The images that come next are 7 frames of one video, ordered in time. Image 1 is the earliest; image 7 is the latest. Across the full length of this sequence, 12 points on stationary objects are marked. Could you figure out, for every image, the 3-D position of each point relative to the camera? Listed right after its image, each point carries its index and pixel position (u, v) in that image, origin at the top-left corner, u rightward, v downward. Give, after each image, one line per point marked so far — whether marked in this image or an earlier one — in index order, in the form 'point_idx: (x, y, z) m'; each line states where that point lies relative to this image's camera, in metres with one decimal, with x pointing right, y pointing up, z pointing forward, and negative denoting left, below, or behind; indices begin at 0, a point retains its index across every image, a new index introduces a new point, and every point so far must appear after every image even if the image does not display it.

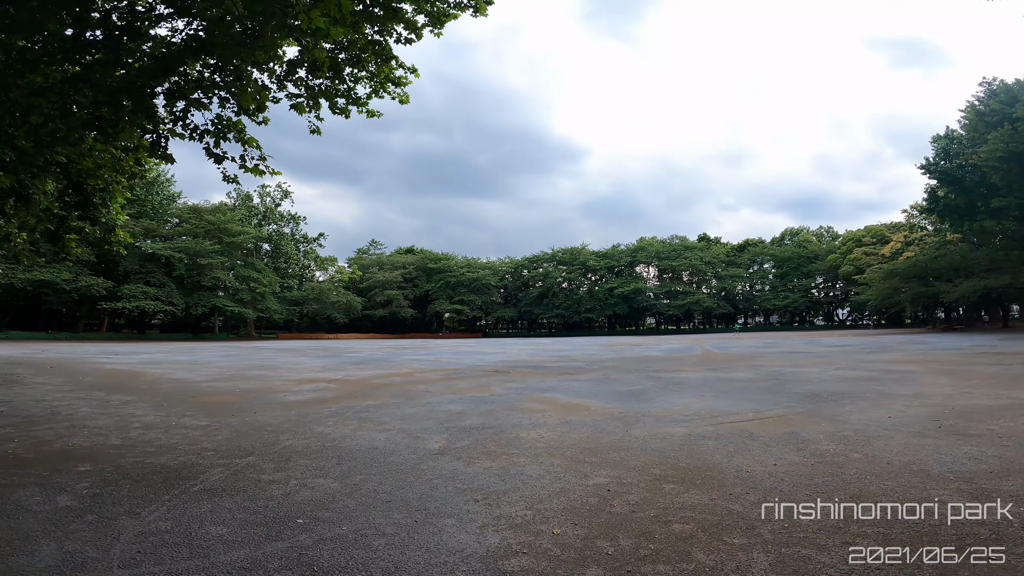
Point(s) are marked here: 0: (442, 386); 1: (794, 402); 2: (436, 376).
0: (-1.3, -1.7, +9.4) m
1: (+3.8, -1.5, +7.4) m
2: (-1.5, -1.8, +11.1) m
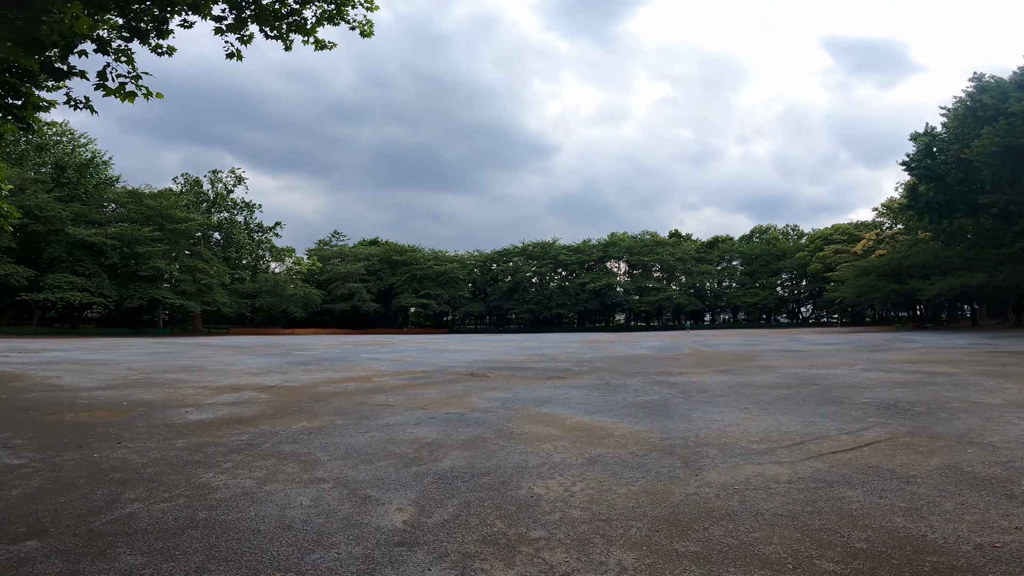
0: (-1.5, -1.5, +7.3) m
1: (+3.7, -1.3, +5.6) m
2: (-1.8, -1.5, +8.9) m
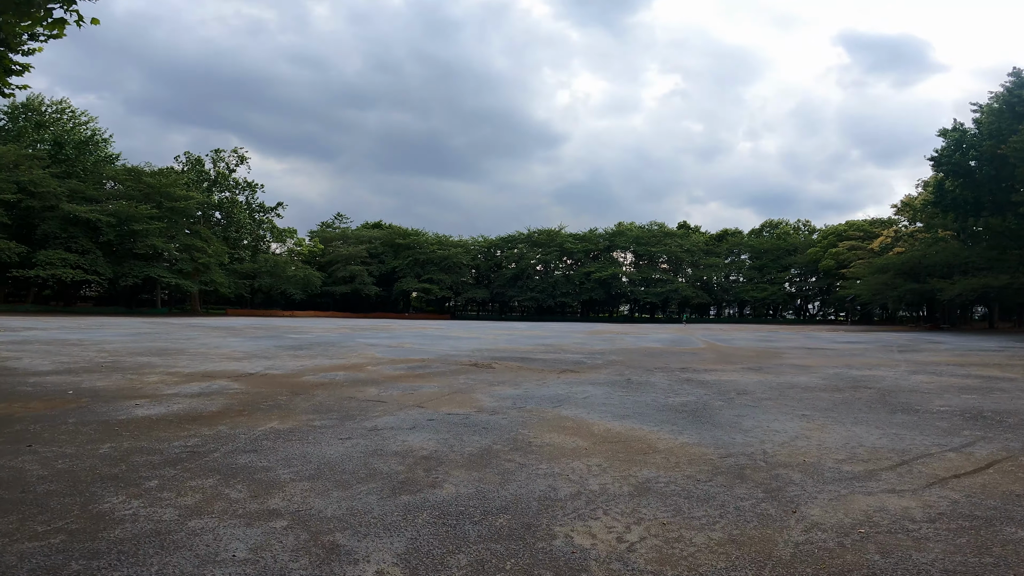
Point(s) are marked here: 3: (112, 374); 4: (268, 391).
0: (-1.3, -1.2, +6.3) m
1: (+3.9, -1.2, +4.6) m
2: (-1.7, -1.2, +8.0) m
3: (-5.3, -1.1, +7.3) m
4: (-2.7, -1.1, +6.0) m
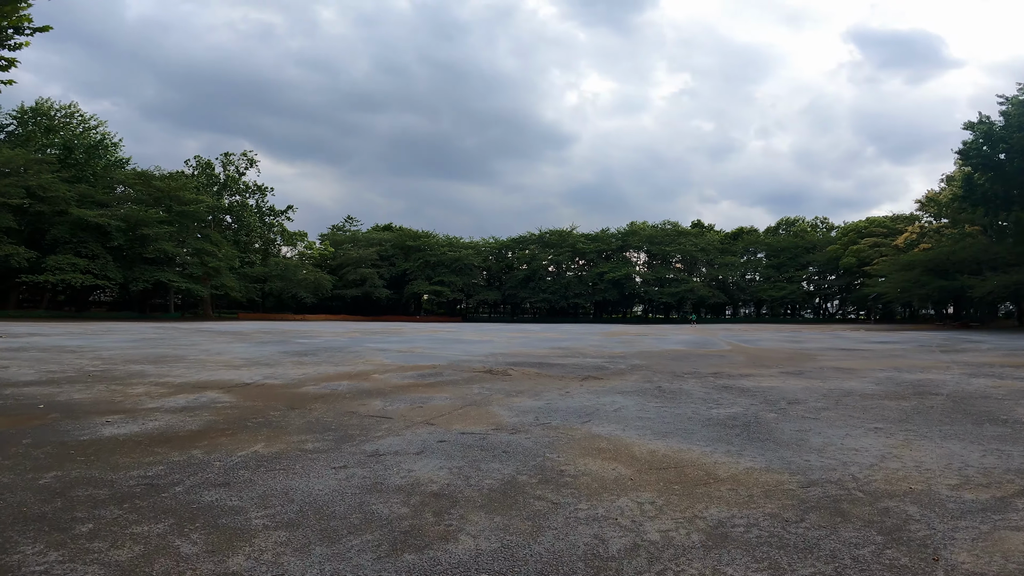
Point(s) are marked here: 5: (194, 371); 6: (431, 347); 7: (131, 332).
0: (-1.1, -1.2, +5.7) m
1: (+4.0, -1.2, +3.8) m
2: (-1.4, -1.2, +7.3) m
3: (-5.1, -1.2, +6.7) m
4: (-2.5, -1.1, +5.4) m
5: (-4.8, -1.2, +8.2) m
6: (-2.0, -1.5, +13.7) m
7: (-13.6, -1.6, +19.6) m
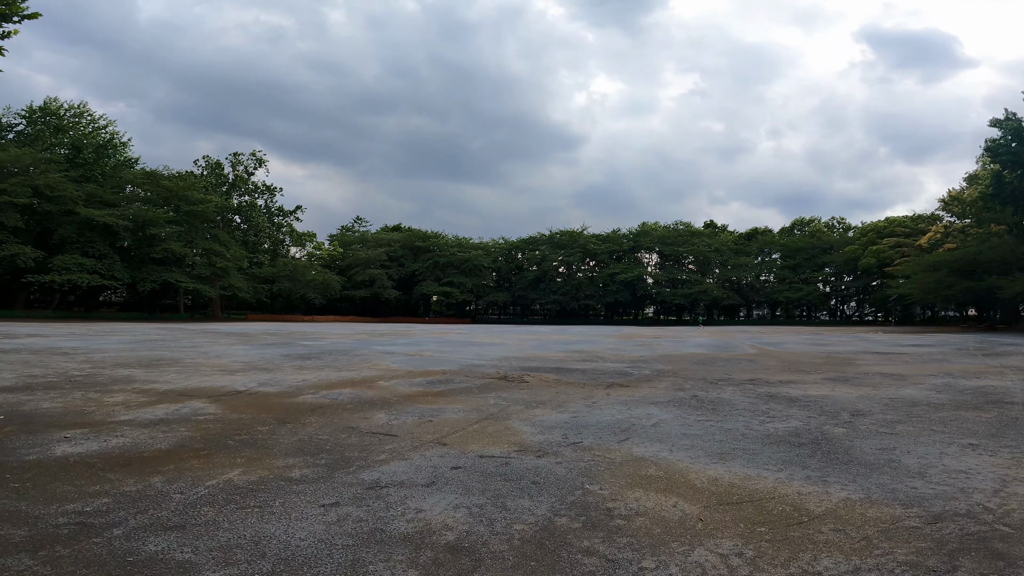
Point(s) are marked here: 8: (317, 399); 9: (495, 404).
0: (-0.9, -1.2, +5.0) m
1: (+4.2, -1.1, +3.0) m
2: (-1.2, -1.2, +6.6) m
3: (-4.9, -1.1, +6.1) m
4: (-2.3, -1.1, +4.8) m
5: (-4.5, -1.2, +7.6) m
6: (-1.7, -1.5, +13.1) m
7: (-13.2, -1.5, +19.1) m
8: (-2.1, -1.2, +5.9) m
9: (-0.2, -1.2, +5.7) m
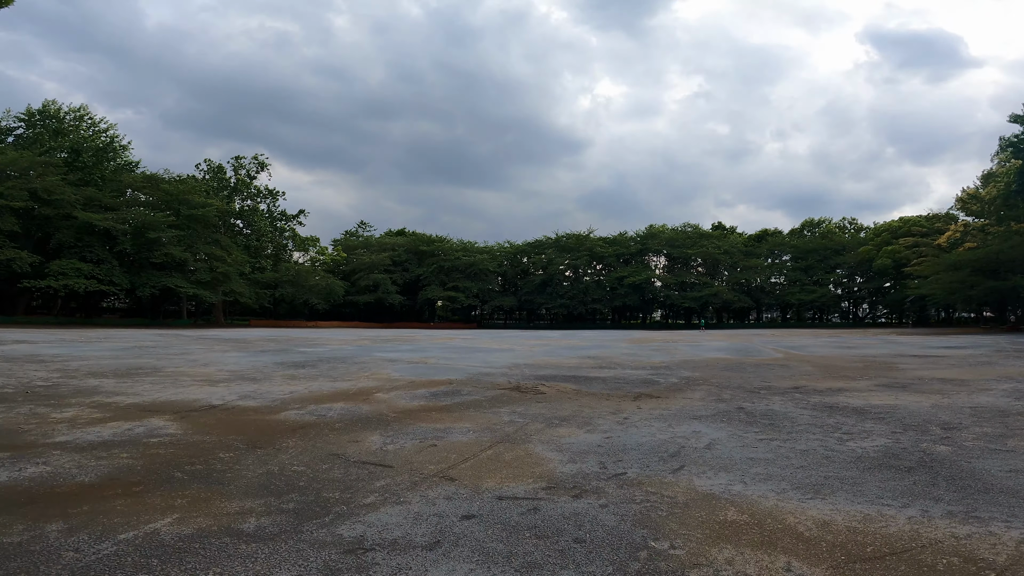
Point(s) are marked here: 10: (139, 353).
0: (-0.7, -1.1, +4.1) m
1: (+4.4, -1.1, +2.1) m
2: (-1.0, -1.2, +5.8) m
3: (-4.7, -1.1, +5.3) m
4: (-2.1, -1.1, +3.9) m
5: (-4.3, -1.2, +6.8) m
6: (-1.5, -1.5, +12.2) m
7: (-12.9, -1.7, +18.4) m
8: (-1.9, -1.2, +5.1) m
9: (0.0, -1.2, +4.8) m
10: (-8.3, -1.5, +12.3) m
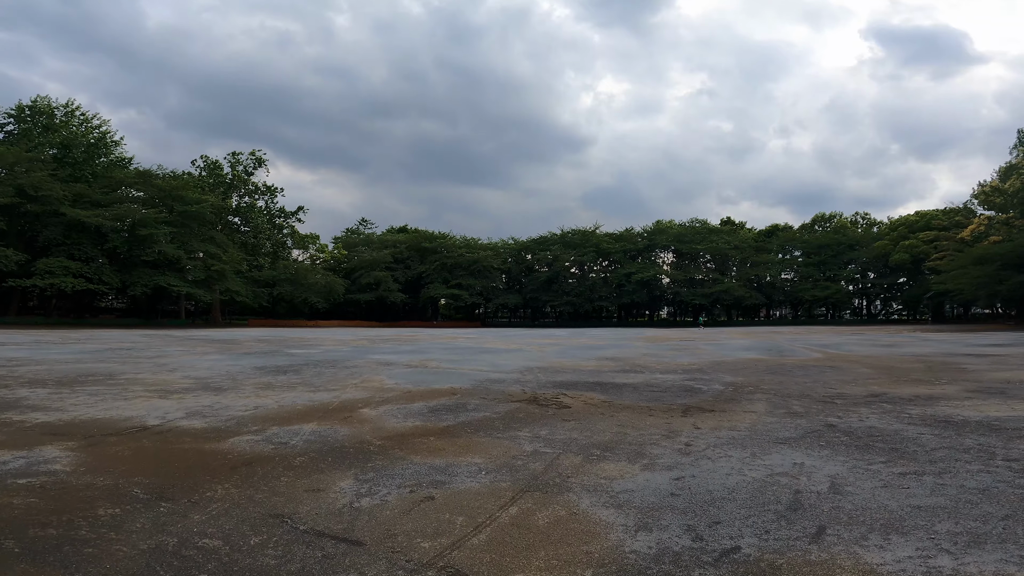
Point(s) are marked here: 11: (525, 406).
0: (-0.6, -1.0, +2.9) m
1: (+4.5, -0.9, +0.8) m
2: (-0.9, -1.1, +4.5) m
3: (-4.5, -1.1, +4.0) m
4: (-1.9, -1.0, +2.6) m
5: (-4.1, -1.1, +5.5) m
6: (-1.2, -1.4, +10.9) m
7: (-12.6, -1.6, +17.2) m
8: (-1.8, -1.1, +3.8) m
9: (+0.2, -1.1, +3.6) m
10: (-8.1, -1.4, +11.0) m
11: (+0.1, -1.1, +5.3) m
